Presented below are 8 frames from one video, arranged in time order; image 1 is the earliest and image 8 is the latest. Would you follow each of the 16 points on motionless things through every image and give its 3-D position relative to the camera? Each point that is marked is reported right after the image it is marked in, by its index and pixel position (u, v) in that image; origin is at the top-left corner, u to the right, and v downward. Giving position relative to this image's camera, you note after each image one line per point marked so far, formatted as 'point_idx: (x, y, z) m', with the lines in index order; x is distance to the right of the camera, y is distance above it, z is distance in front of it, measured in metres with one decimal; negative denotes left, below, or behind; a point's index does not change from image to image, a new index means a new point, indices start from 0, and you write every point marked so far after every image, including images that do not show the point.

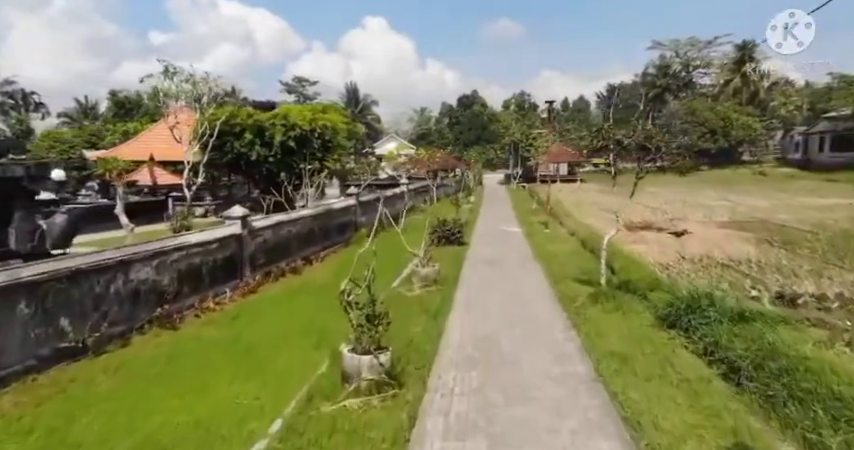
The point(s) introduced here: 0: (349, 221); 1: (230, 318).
0: (-2.5, +0.1, +17.4) m
1: (-3.3, -1.6, +8.8) m
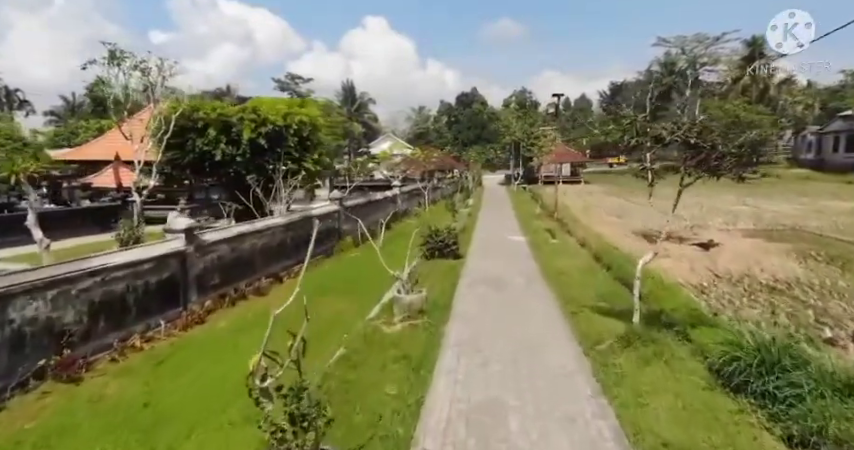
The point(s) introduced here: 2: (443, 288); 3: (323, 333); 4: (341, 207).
0: (-2.8, -0.1, +15.5) m
1: (-3.5, -1.8, +6.9) m
2: (+0.3, -1.2, +9.7) m
3: (-1.5, -1.6, +7.9) m
4: (-2.6, +0.5, +16.2) m
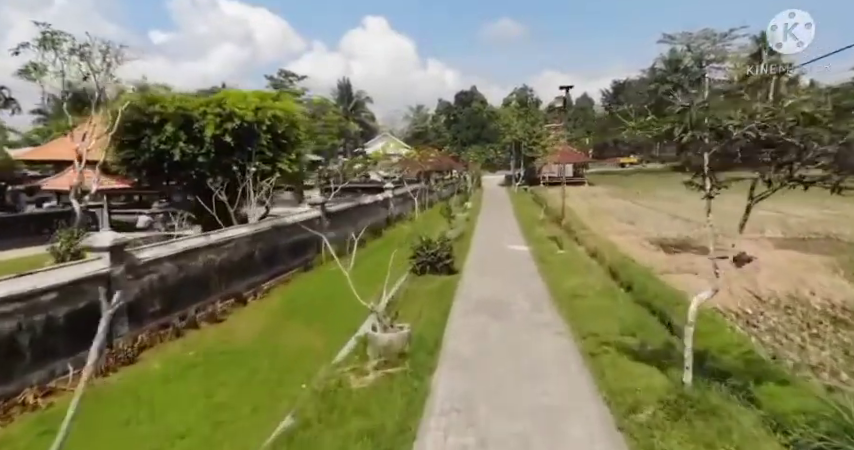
0: (-3.0, -0.3, +13.7) m
1: (-3.8, -2.0, +5.2) m
2: (+0.1, -1.4, +7.9) m
3: (-1.8, -1.8, +6.2) m
4: (-2.8, +0.3, +14.5) m
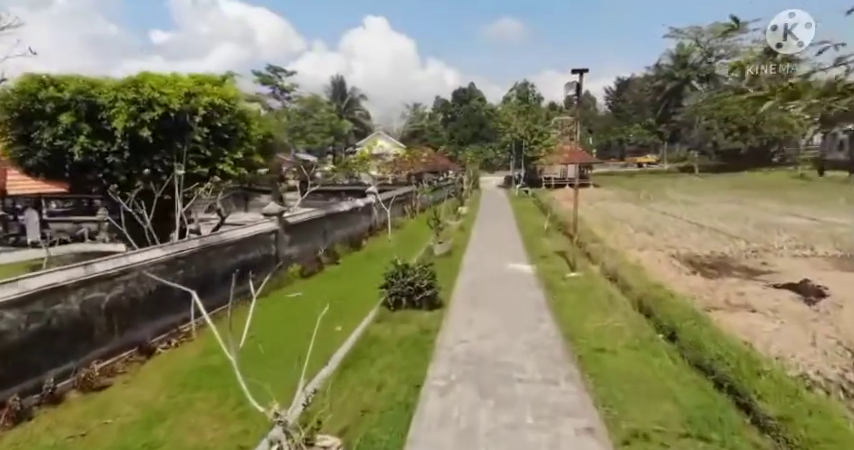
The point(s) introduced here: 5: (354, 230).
0: (-3.4, -0.7, +11.1) m
1: (-4.2, -2.4, +2.6) m
2: (-0.3, -1.7, +5.3) m
3: (-2.2, -2.1, +3.6) m
4: (-3.2, 0.0, +11.9) m
5: (-2.3, -0.2, +16.4) m
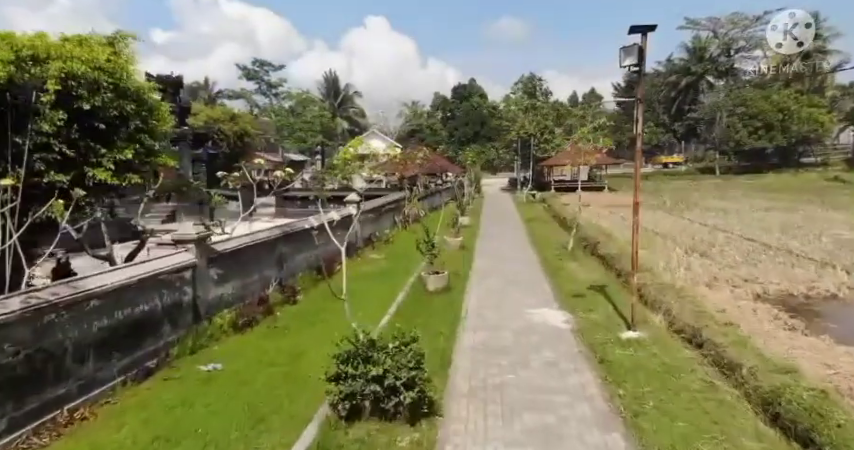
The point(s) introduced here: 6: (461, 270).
0: (-3.6, -1.1, +7.5) m
1: (-4.4, -2.8, -1.1) m
2: (-0.5, -2.2, +1.7) m
3: (-2.4, -2.6, -0.1) m
4: (-3.4, -0.5, +8.3) m
5: (-2.5, -0.7, +12.7) m
6: (+0.8, -1.0, +11.9) m
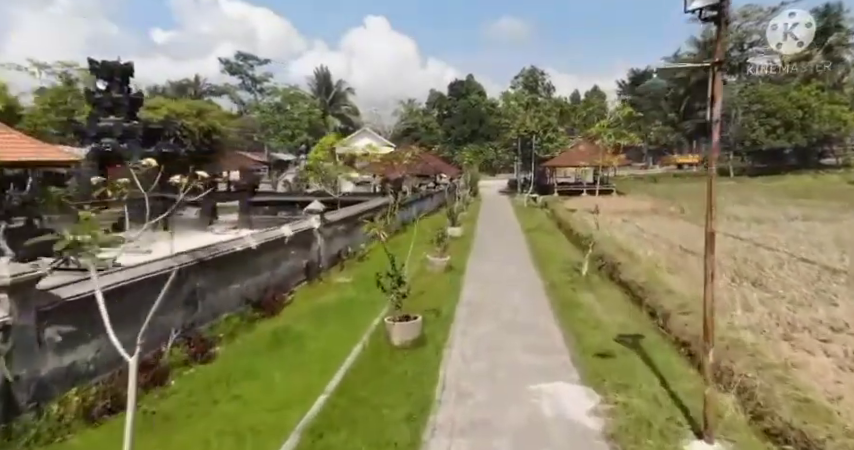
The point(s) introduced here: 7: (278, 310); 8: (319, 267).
0: (-4.1, -1.5, +4.6) m
1: (-4.8, -3.2, -4.0) m
2: (-1.0, -2.6, -1.2) m
3: (-2.8, -3.0, -3.0) m
4: (-3.9, -0.8, +5.4) m
5: (-3.0, -1.0, +9.9) m
6: (+0.3, -1.4, +9.1) m
7: (-2.7, -1.5, +9.8) m
8: (-2.5, -0.9, +12.4) m
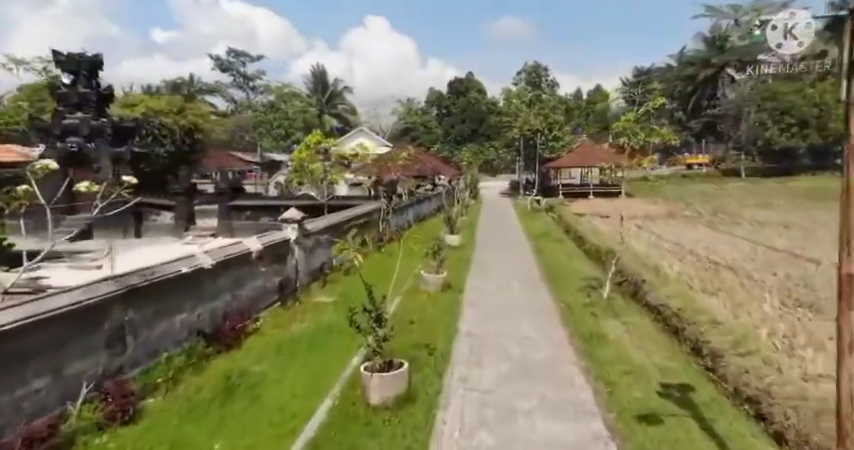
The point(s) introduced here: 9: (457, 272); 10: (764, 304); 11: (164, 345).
0: (-4.2, -1.7, +3.0) m
1: (-5.0, -3.4, -5.6) m
2: (-1.1, -2.8, -2.8) m
3: (-3.0, -3.2, -4.6) m
4: (-4.0, -1.1, +3.7) m
5: (-3.1, -1.2, +8.2) m
6: (+0.1, -1.6, +7.4) m
7: (-2.8, -1.7, +8.1) m
8: (-2.6, -1.1, +10.7) m
9: (+0.6, -1.0, +11.6) m
10: (+5.4, -1.2, +8.6) m
11: (-3.4, -1.5, +6.9) m
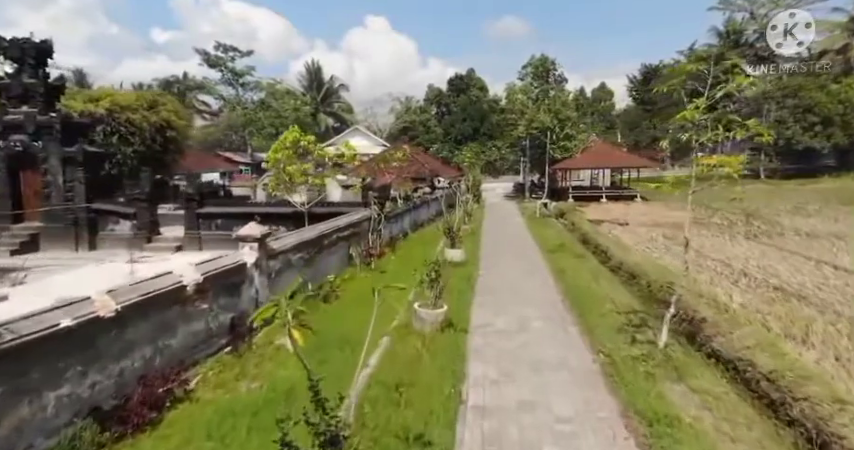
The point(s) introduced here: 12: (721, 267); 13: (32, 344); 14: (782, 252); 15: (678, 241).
0: (-4.3, -2.0, +0.7) m
1: (-5.0, -3.7, -7.9) m
2: (-1.2, -3.1, -5.1) m
3: (-3.0, -3.5, -6.9) m
4: (-4.1, -1.4, +1.4) m
5: (-3.2, -1.6, +5.9) m
6: (+0.1, -1.9, +5.1) m
7: (-2.9, -2.1, +5.8) m
8: (-2.7, -1.5, +8.4) m
9: (+0.6, -1.3, +9.3) m
10: (+5.3, -1.5, +6.3) m
11: (-3.4, -1.8, +4.6) m
12: (+6.3, -0.8, +11.4) m
13: (-3.4, -1.0, +4.8) m
14: (+8.7, -0.7, +13.1) m
15: (+7.1, -0.4, +14.9) m
